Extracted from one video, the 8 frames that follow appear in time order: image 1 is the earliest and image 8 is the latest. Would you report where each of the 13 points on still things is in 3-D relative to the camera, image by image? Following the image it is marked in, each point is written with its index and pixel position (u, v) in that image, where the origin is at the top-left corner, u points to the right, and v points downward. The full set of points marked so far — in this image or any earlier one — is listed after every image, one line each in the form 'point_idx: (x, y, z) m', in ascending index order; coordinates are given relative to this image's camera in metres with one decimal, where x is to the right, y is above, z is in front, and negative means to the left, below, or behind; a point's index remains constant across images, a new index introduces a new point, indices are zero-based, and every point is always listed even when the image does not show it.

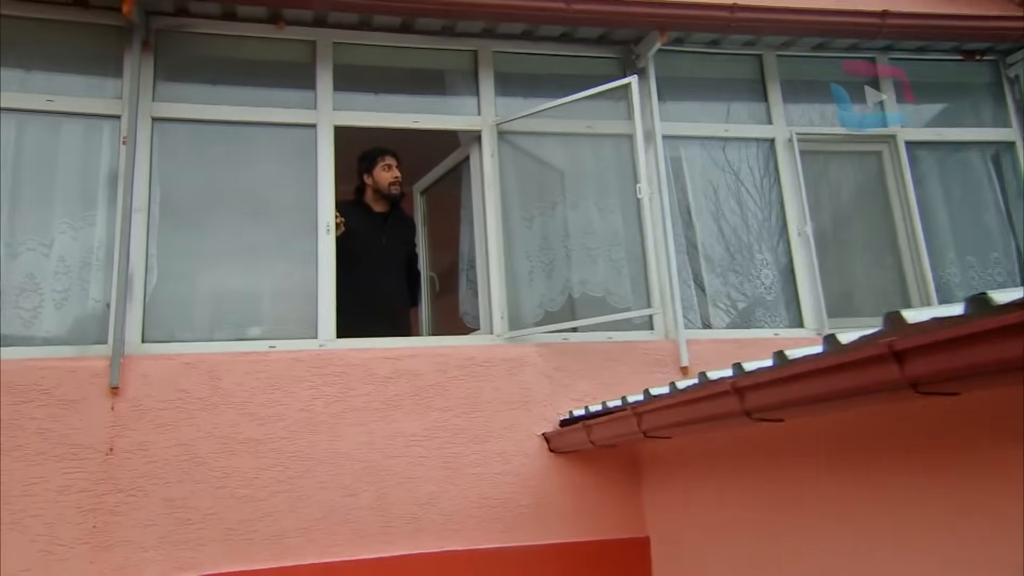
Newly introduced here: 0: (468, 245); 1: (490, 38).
0: (-0.2, +0.2, +3.9) m
1: (-0.1, +1.3, +4.0) m
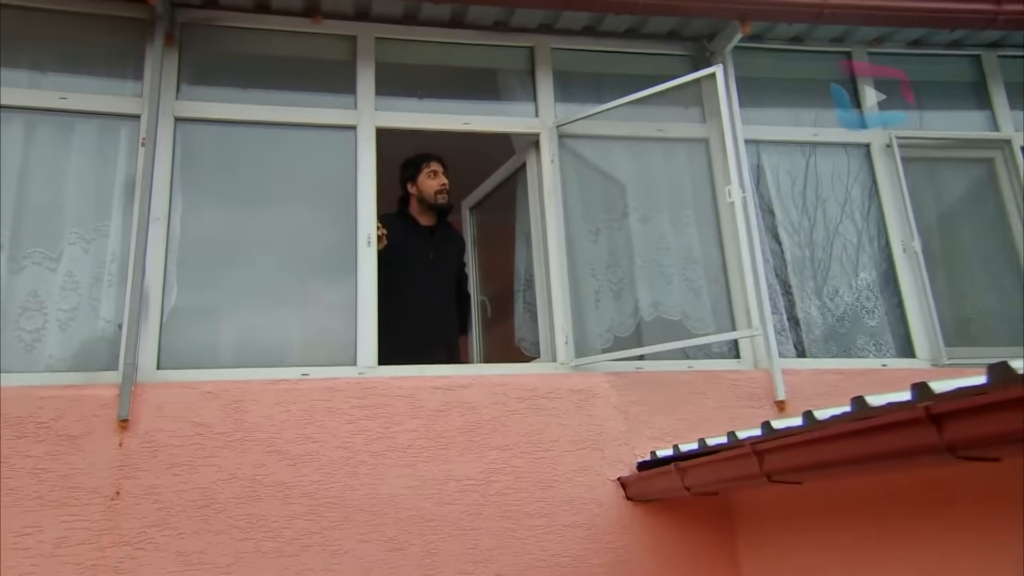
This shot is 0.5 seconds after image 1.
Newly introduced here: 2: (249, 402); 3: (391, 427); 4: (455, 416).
0: (+0.1, +0.1, +3.5) m
1: (+0.2, +1.2, +3.6) m
2: (-0.9, -0.4, +2.7) m
3: (-0.4, -0.5, +2.7) m
4: (-0.2, -0.5, +2.8) m
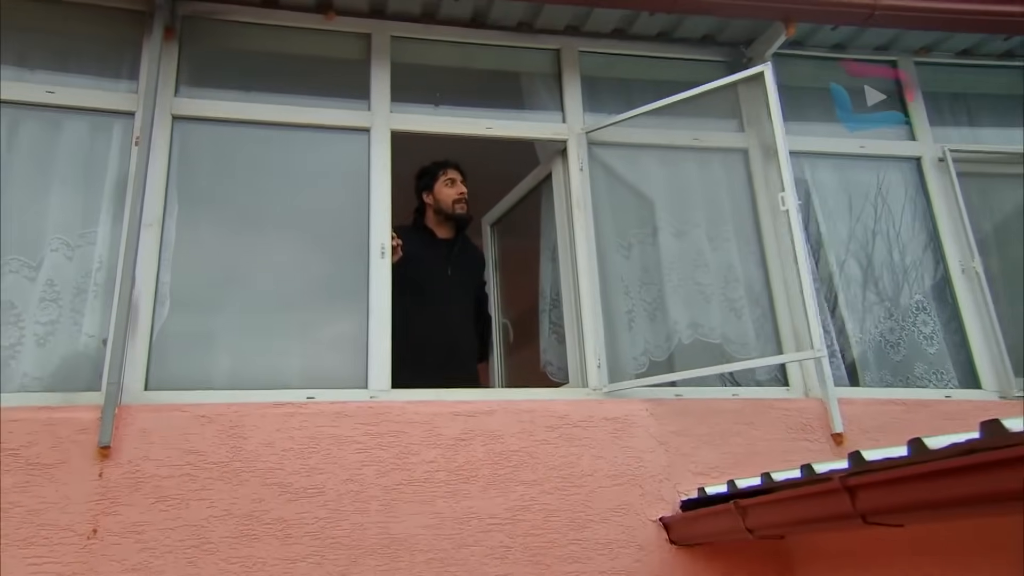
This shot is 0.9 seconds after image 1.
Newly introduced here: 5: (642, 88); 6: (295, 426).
0: (+0.2, 0.0, +3.2) m
1: (+0.3, +1.1, +3.4) m
2: (-0.8, -0.4, +2.4) m
3: (-0.3, -0.5, +2.4) m
4: (-0.1, -0.5, +2.5) m
5: (+0.6, +0.9, +3.4) m
6: (-0.7, -0.4, +2.4) m
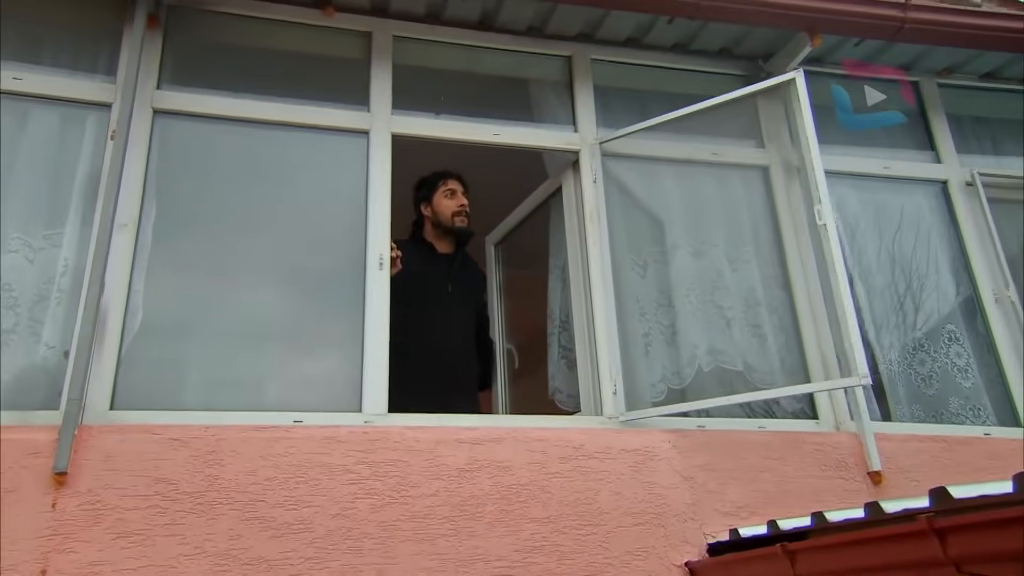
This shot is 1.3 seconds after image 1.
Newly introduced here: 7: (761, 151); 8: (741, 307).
0: (+0.2, 0.0, +3.0) m
1: (+0.3, +1.0, +3.2) m
2: (-0.8, -0.4, +2.1) m
3: (-0.3, -0.6, +2.2) m
4: (-0.1, -0.5, +2.2) m
5: (+0.6, +0.8, +3.3) m
6: (-0.6, -0.4, +2.1) m
7: (+1.0, +0.6, +3.2) m
8: (+0.8, -0.1, +2.9) m
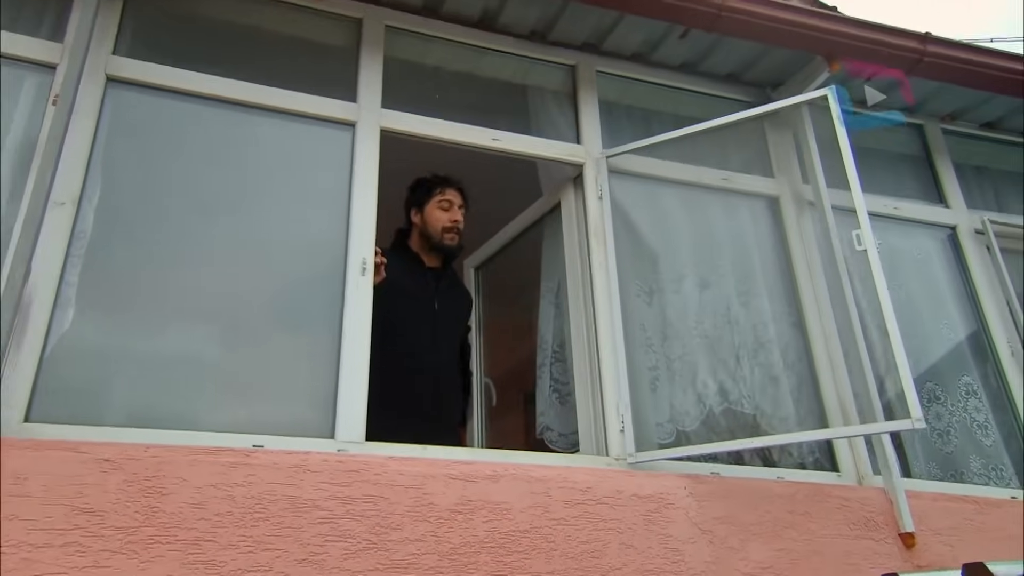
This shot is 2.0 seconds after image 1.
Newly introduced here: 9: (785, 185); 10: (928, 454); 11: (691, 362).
0: (+0.1, -0.1, +2.7) m
1: (+0.3, +0.9, +3.0) m
2: (-0.7, -0.4, +1.7) m
3: (-0.3, -0.6, +1.8) m
4: (-0.1, -0.6, +1.9) m
5: (+0.6, +0.6, +3.0) m
6: (-0.6, -0.4, +1.7) m
7: (+1.0, +0.4, +3.0) m
8: (+0.8, -0.2, +2.7) m
9: (+1.0, +0.4, +3.0) m
10: (+1.4, -0.5, +2.6) m
11: (+0.6, -0.2, +2.6) m
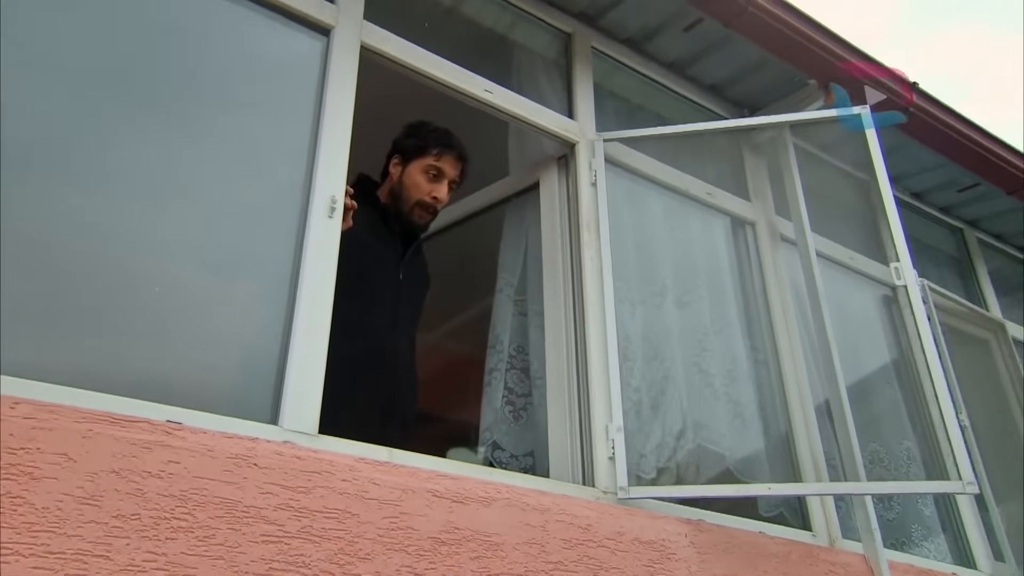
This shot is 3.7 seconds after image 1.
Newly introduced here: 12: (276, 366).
0: (0.0, -0.1, +2.3) m
1: (+0.3, +0.9, +2.7) m
2: (-0.7, -0.2, +1.1) m
3: (-0.3, -0.5, +1.3) m
4: (-0.1, -0.5, +1.4) m
5: (+0.5, +0.6, +2.8) m
6: (-0.5, -0.3, +1.2) m
7: (+0.8, +0.3, +2.8) m
8: (+0.6, -0.3, +2.4) m
9: (+0.9, +0.3, +2.8) m
10: (+1.1, -0.7, +2.5) m
11: (+0.4, -0.3, +2.2) m
12: (-0.5, -0.1, +1.5) m
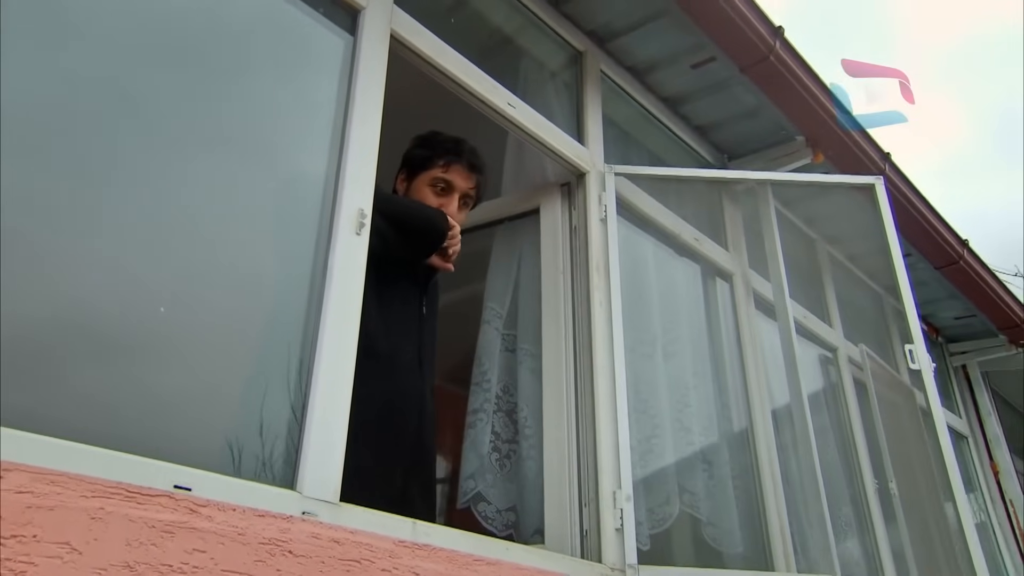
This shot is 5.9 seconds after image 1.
0: (0.0, -0.2, +2.1) m
1: (+0.3, +0.7, +2.5) m
2: (-0.5, -0.3, +0.8) m
3: (-0.2, -0.5, +1.1) m
4: (0.0, -0.6, +1.2) m
5: (+0.4, +0.4, +2.6) m
6: (-0.4, -0.3, +0.9) m
7: (+0.7, +0.1, +2.7) m
8: (+0.6, -0.4, +2.3) m
9: (+0.8, +0.1, +2.7) m
10: (+1.0, -0.9, +2.5) m
11: (+0.4, -0.4, +2.1) m
12: (-0.4, -0.2, +1.2) m
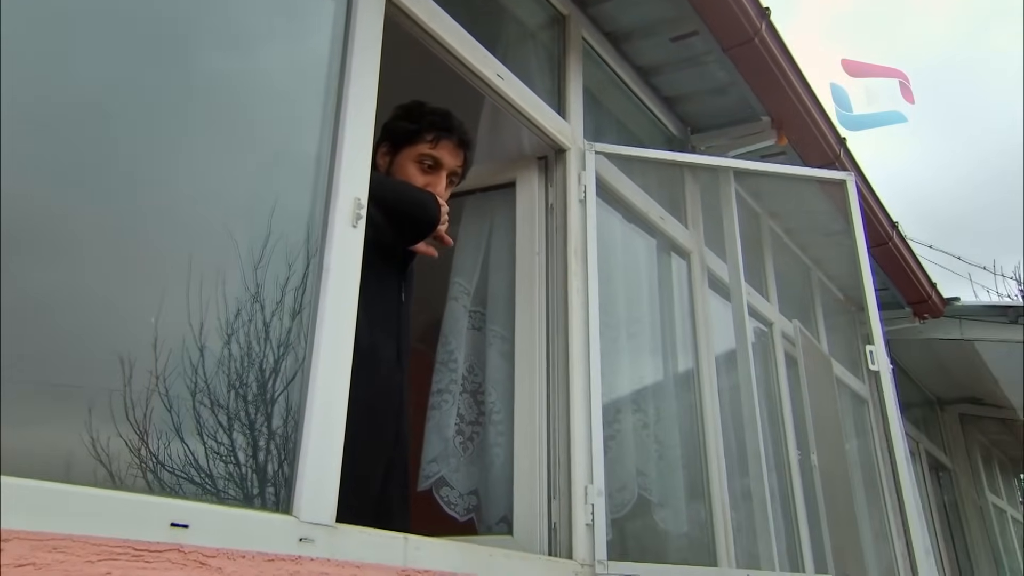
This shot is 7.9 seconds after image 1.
0: (-0.1, -0.1, +2.0) m
1: (+0.2, +0.8, +2.4) m
2: (-0.4, -0.3, +0.7) m
3: (-0.2, -0.6, +1.0) m
4: (0.0, -0.6, +1.2) m
5: (+0.3, +0.5, +2.6) m
6: (-0.3, -0.3, +0.8) m
7: (+0.6, +0.2, +2.7) m
8: (+0.4, -0.4, +2.3) m
9: (+0.6, +0.2, +2.7) m
10: (+0.8, -0.9, +2.6) m
11: (+0.3, -0.4, +2.1) m
12: (-0.3, -0.2, +1.2) m
